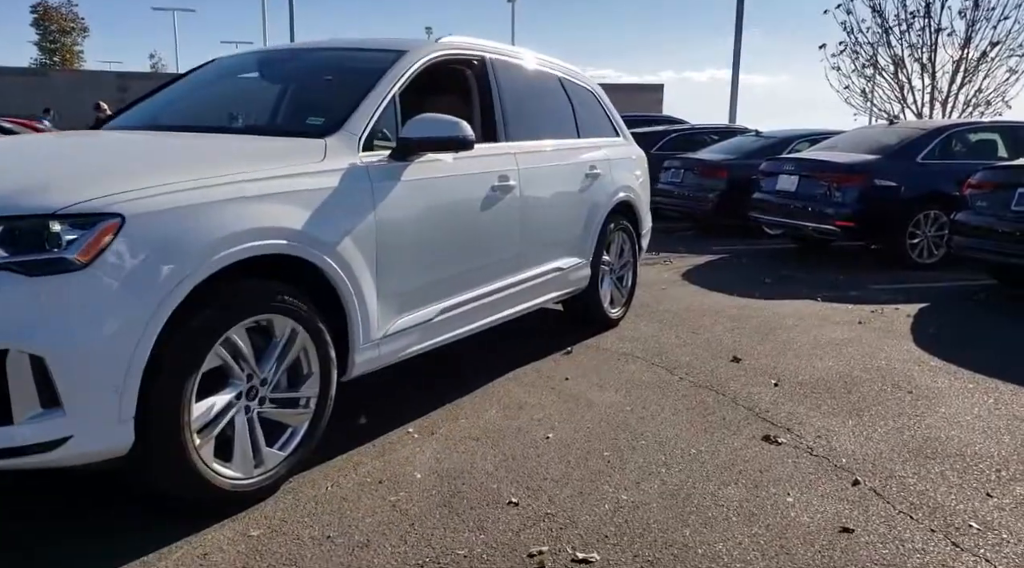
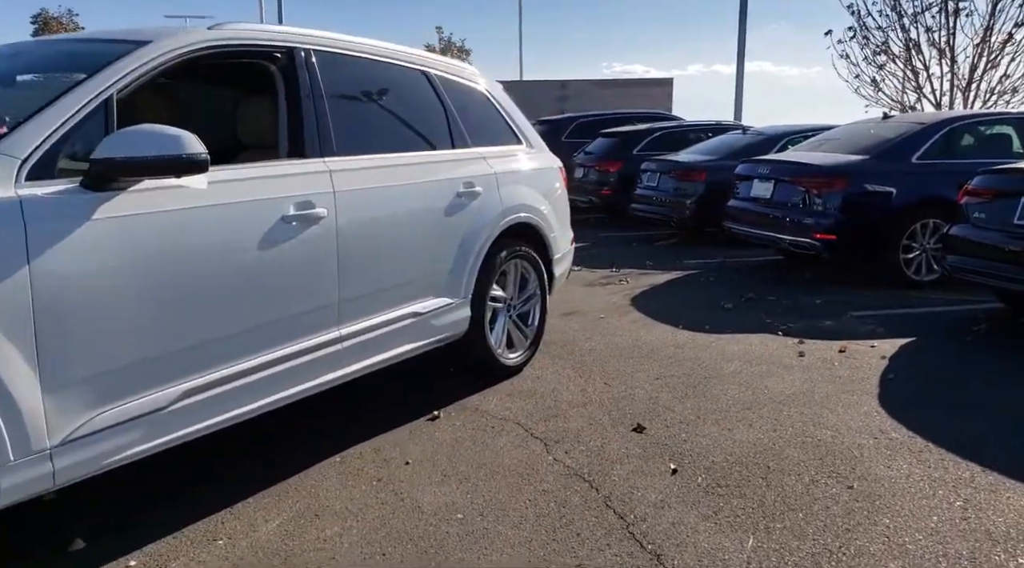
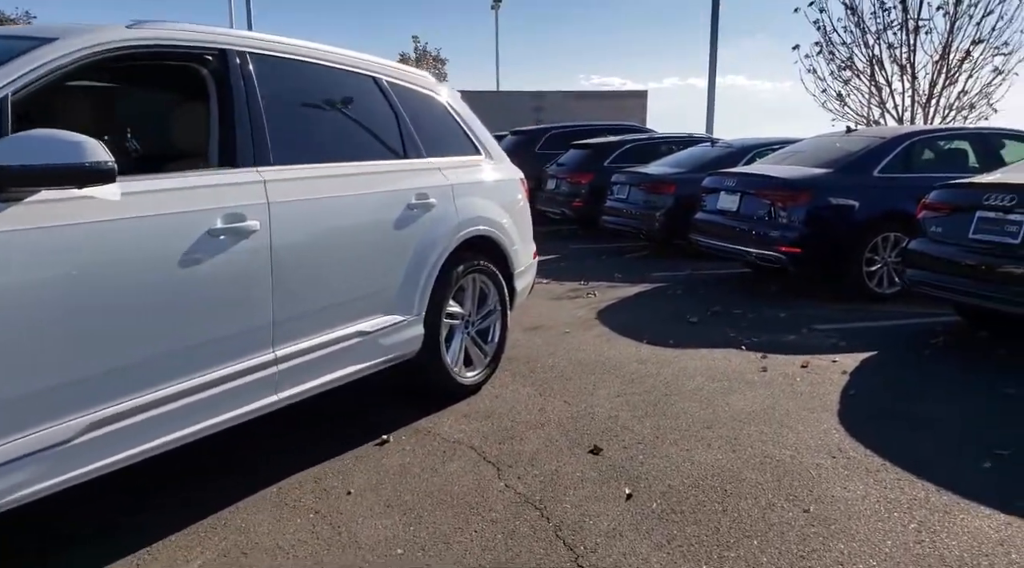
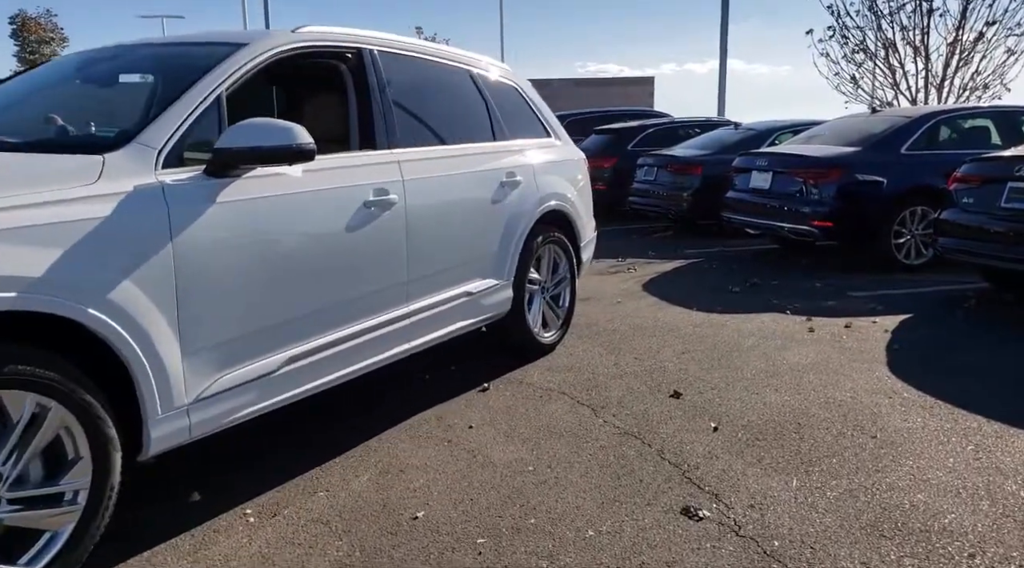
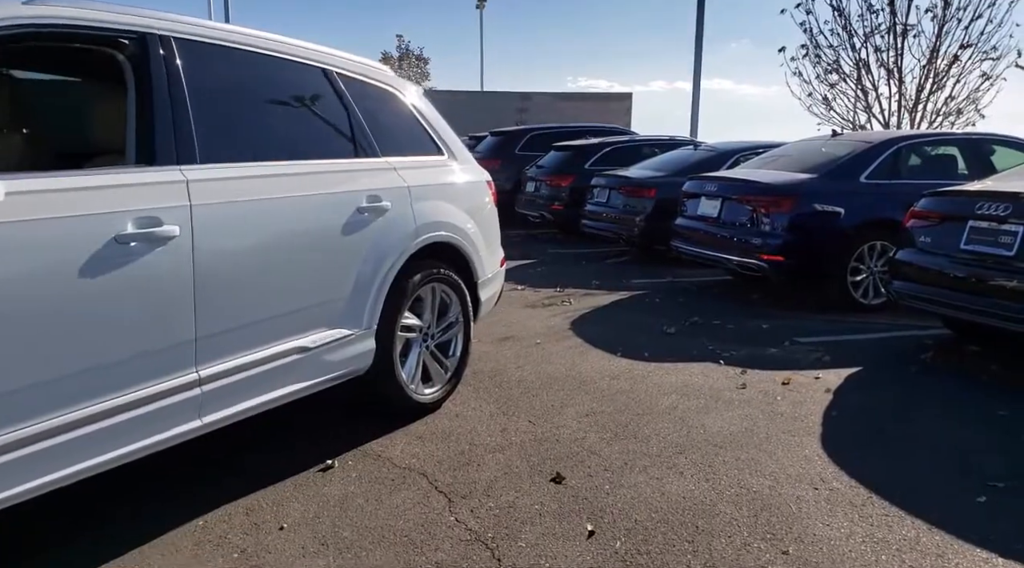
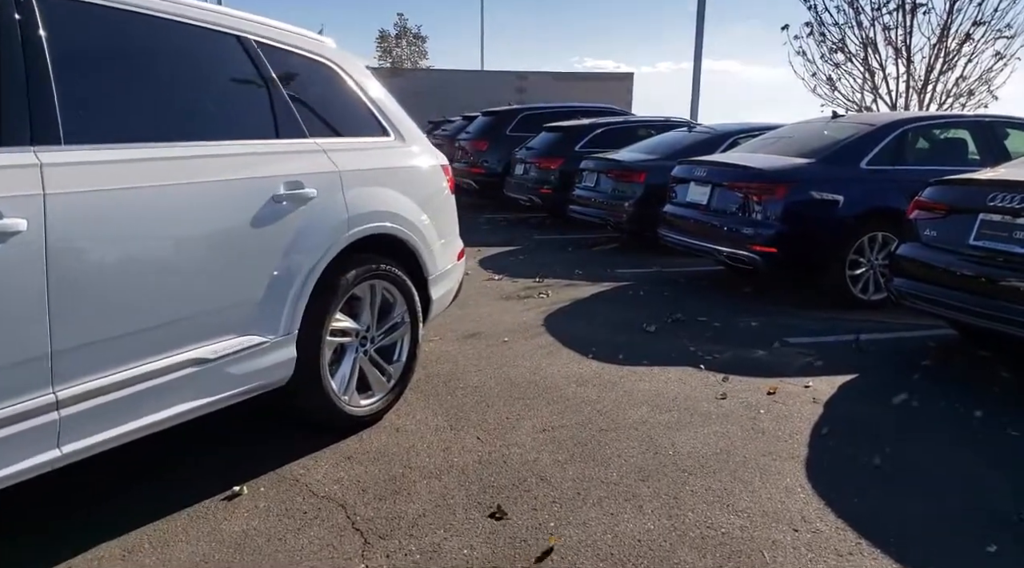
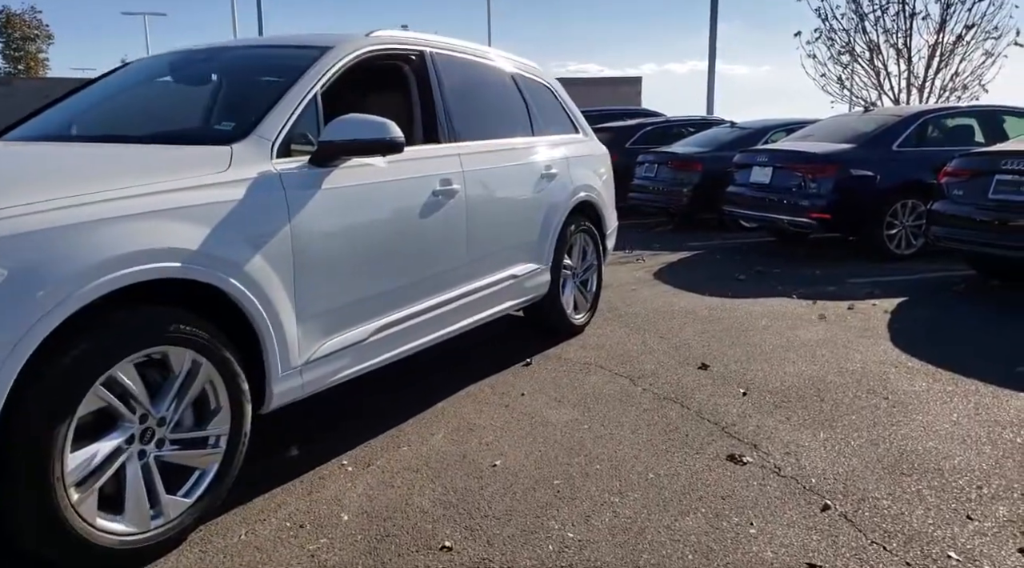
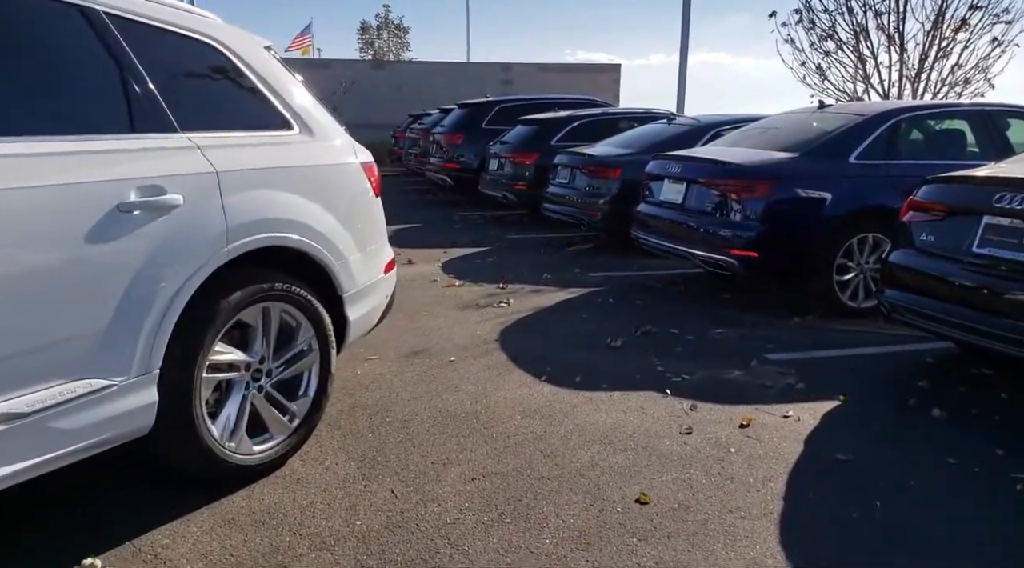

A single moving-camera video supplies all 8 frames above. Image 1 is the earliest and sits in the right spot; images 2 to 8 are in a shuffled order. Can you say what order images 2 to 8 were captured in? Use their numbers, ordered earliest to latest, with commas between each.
7, 4, 2, 3, 5, 6, 8
